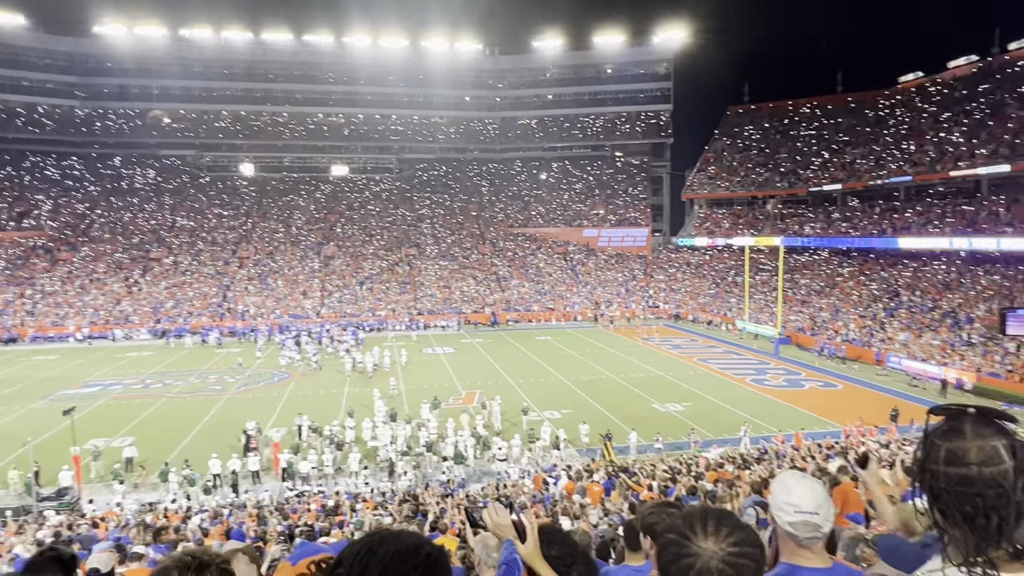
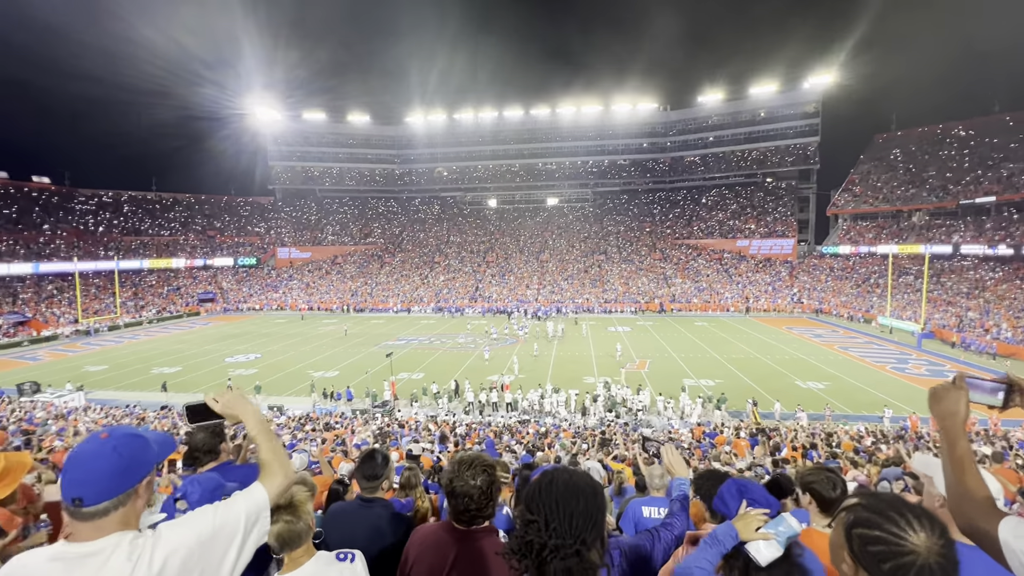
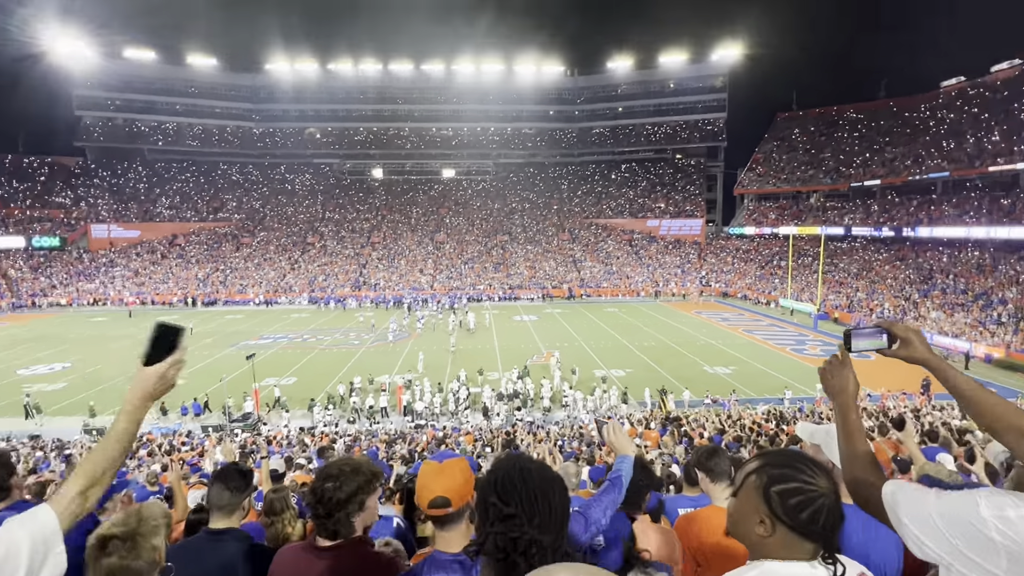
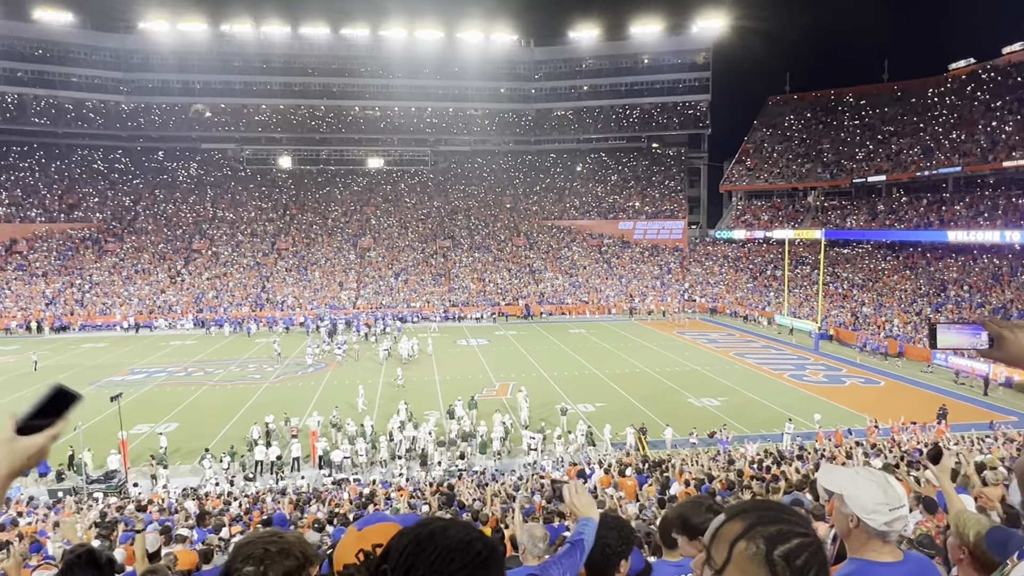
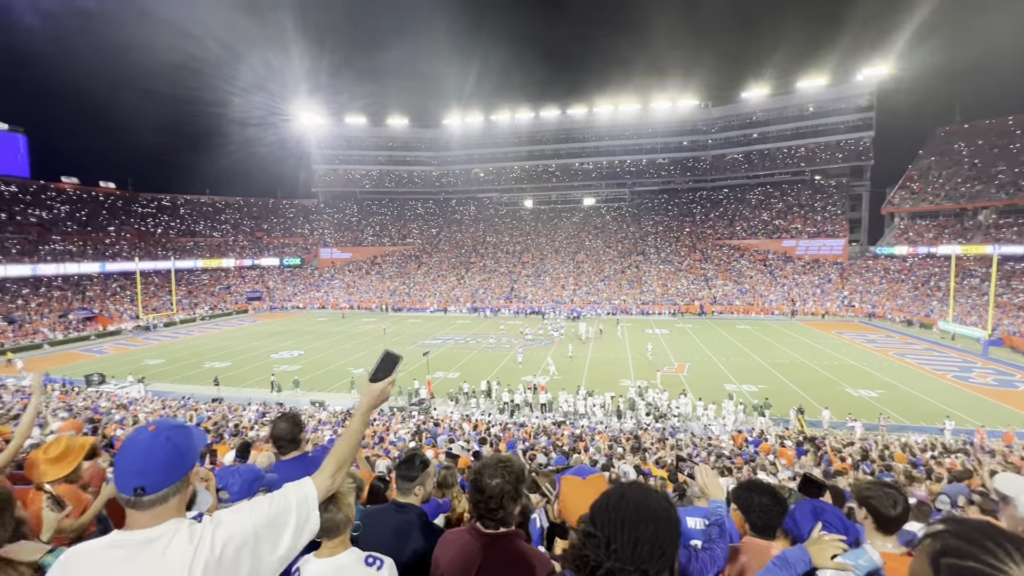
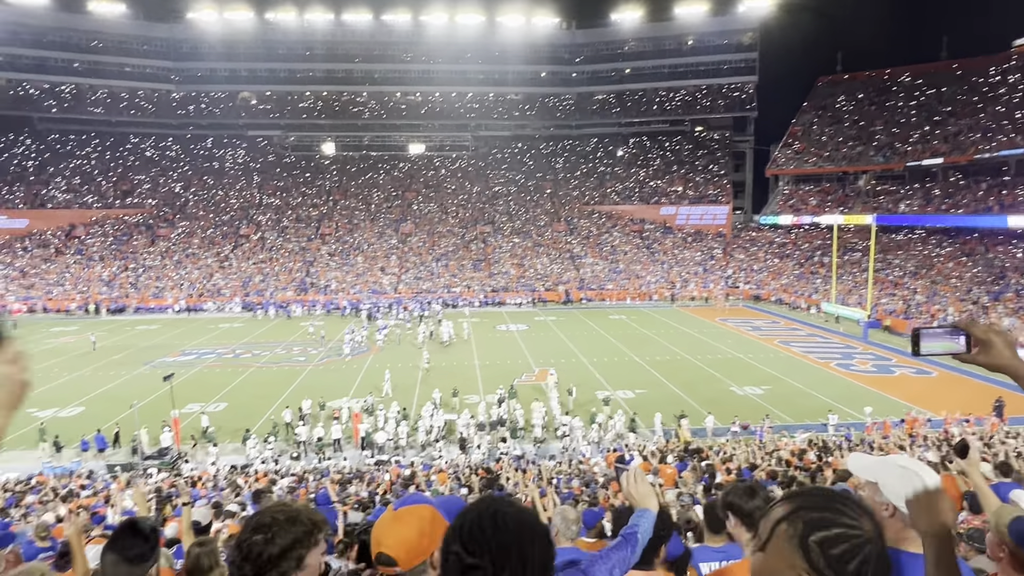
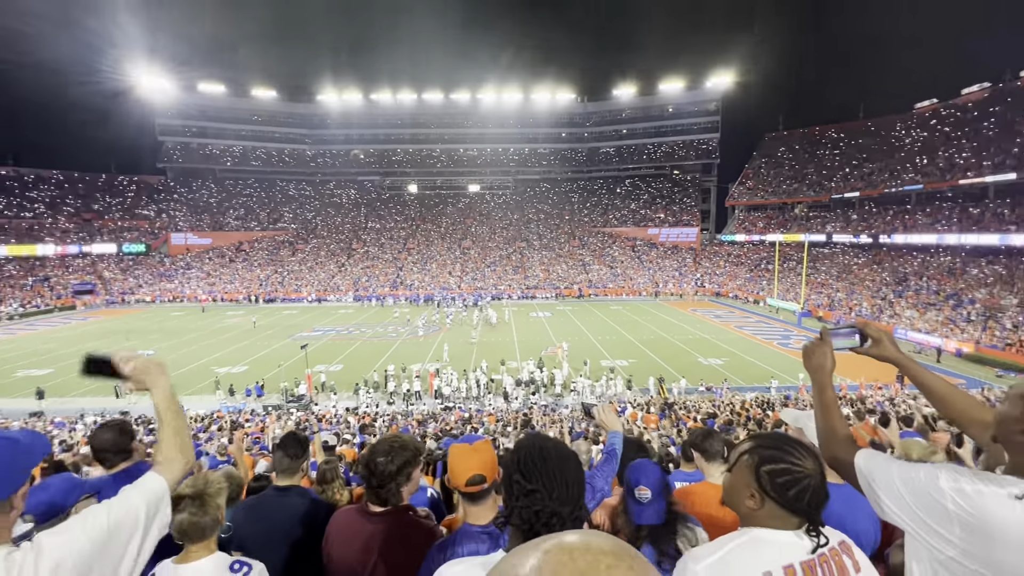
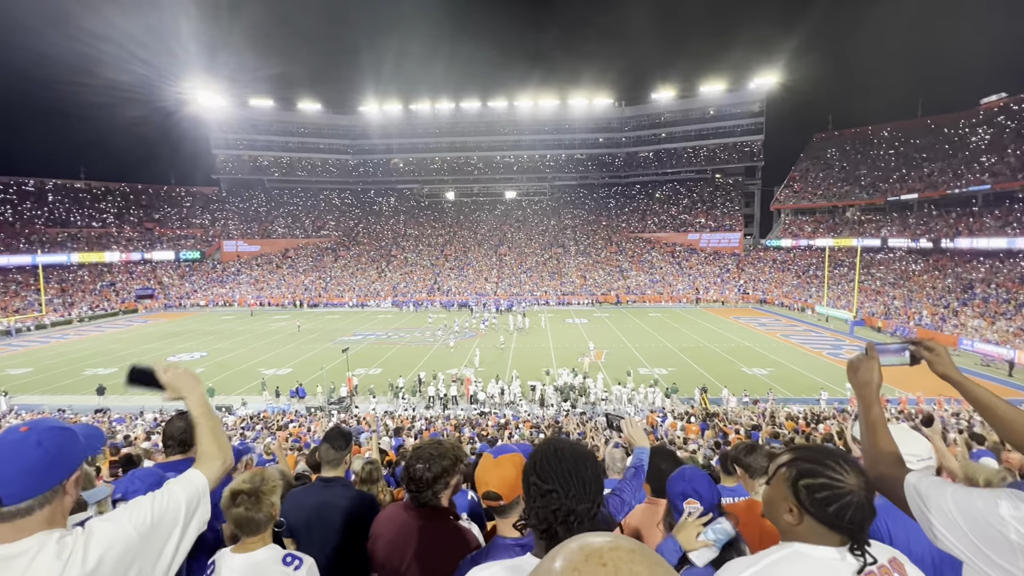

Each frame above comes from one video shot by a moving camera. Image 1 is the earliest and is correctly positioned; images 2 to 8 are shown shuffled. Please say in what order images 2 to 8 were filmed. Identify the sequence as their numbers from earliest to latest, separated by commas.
4, 6, 3, 7, 8, 2, 5
